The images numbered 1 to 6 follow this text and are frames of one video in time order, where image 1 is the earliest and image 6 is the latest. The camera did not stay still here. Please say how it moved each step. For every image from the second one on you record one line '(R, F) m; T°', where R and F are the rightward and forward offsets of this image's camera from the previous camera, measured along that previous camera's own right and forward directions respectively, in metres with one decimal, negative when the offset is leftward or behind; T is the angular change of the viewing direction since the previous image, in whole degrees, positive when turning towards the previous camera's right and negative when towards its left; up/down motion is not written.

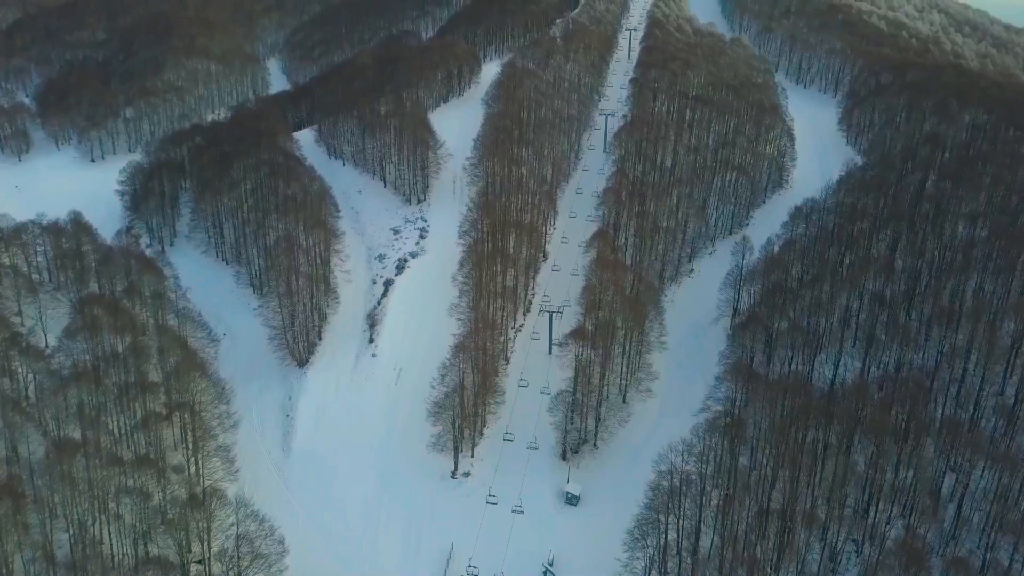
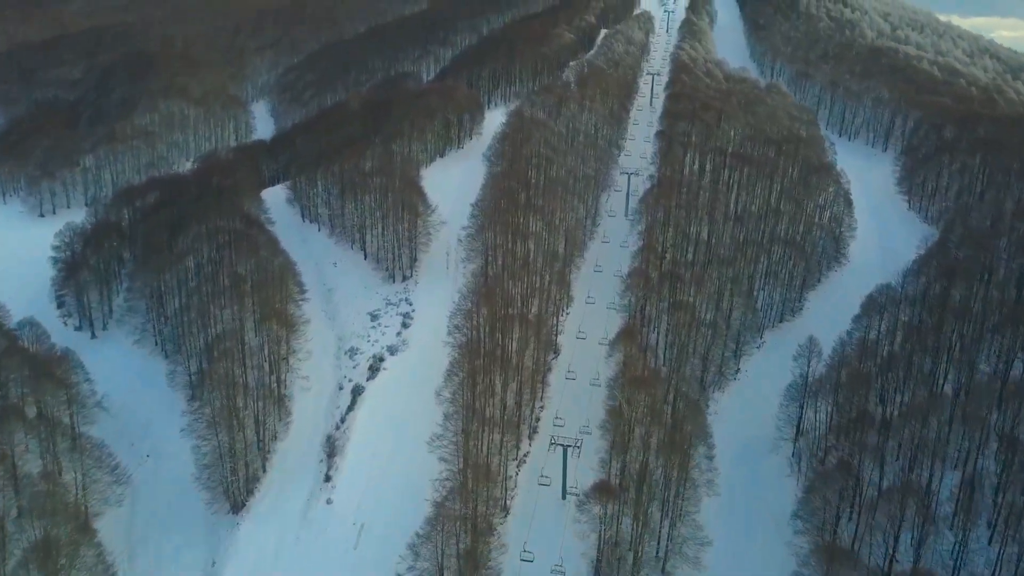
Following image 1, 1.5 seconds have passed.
(+0.3, +17.2) m; -1°
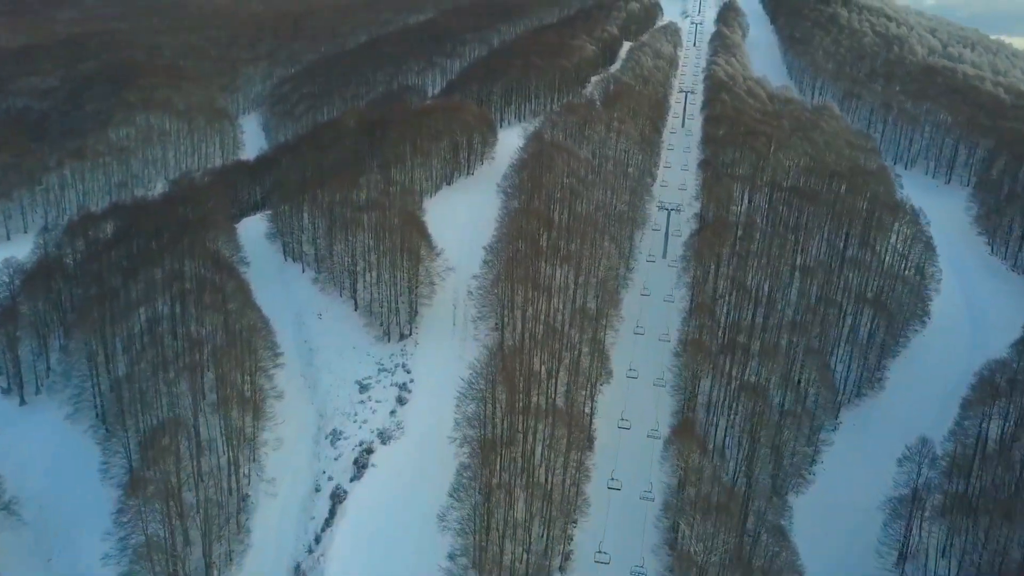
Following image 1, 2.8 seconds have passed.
(-1.7, +14.3) m; 0°
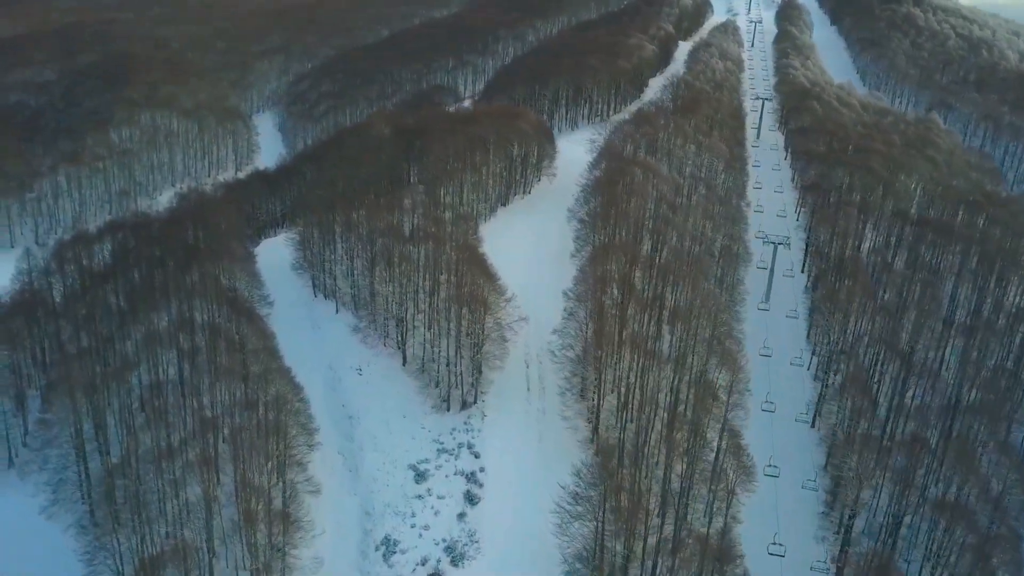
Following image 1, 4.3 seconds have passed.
(-6.0, +13.5) m; 0°
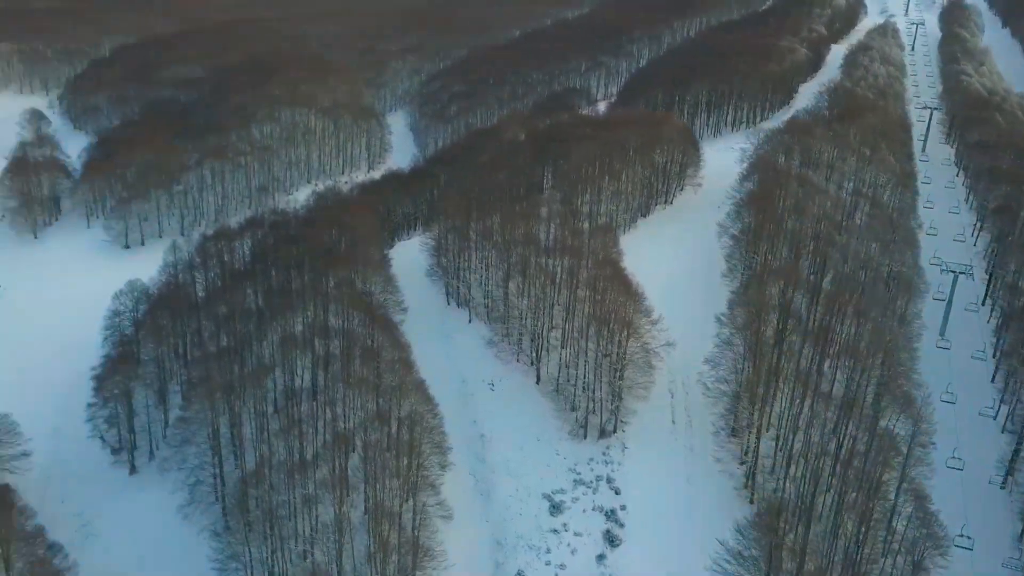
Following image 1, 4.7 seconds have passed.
(-2.5, +3.2) m; -8°
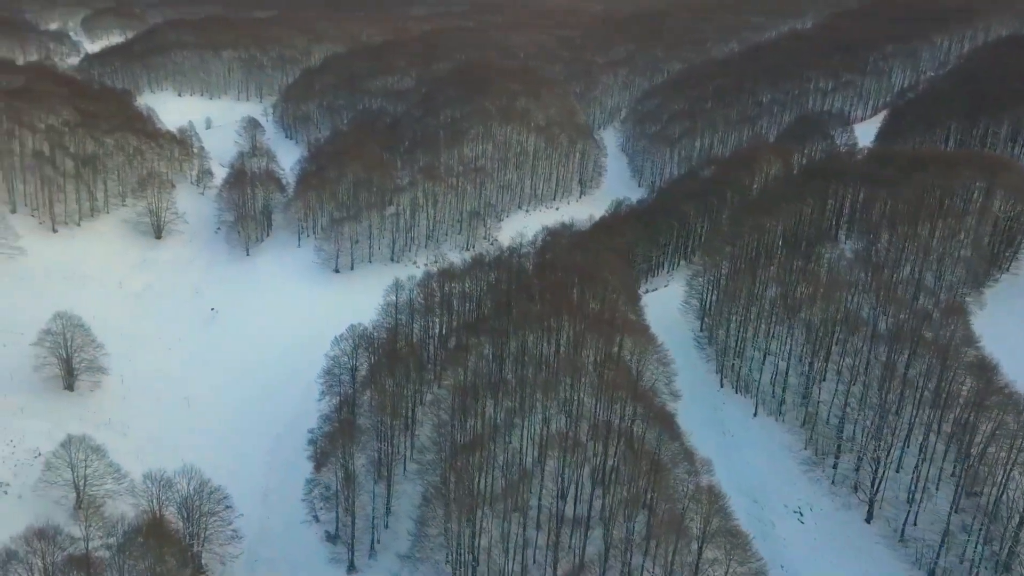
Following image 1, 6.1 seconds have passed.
(-9.2, +11.4) m; -11°
